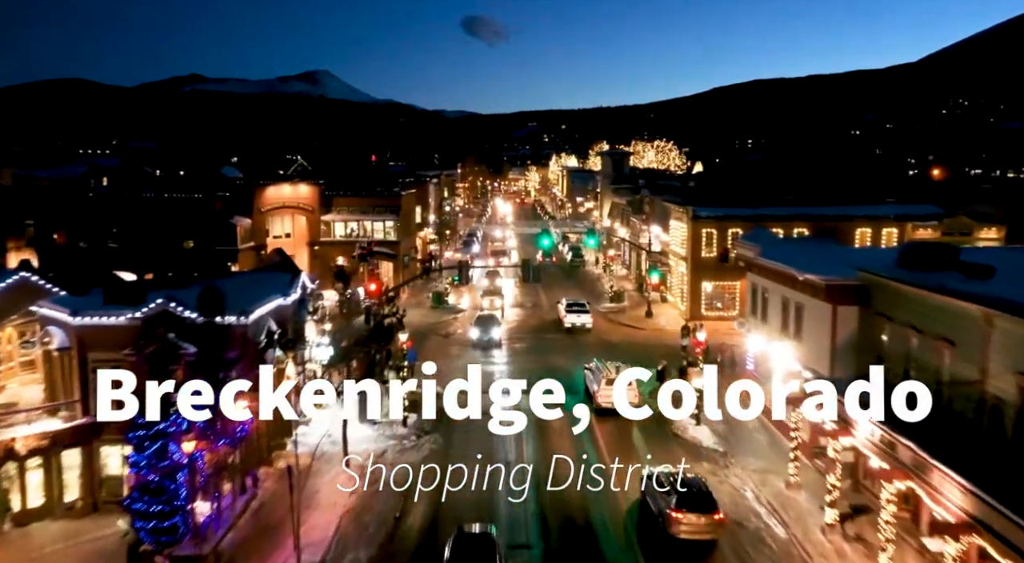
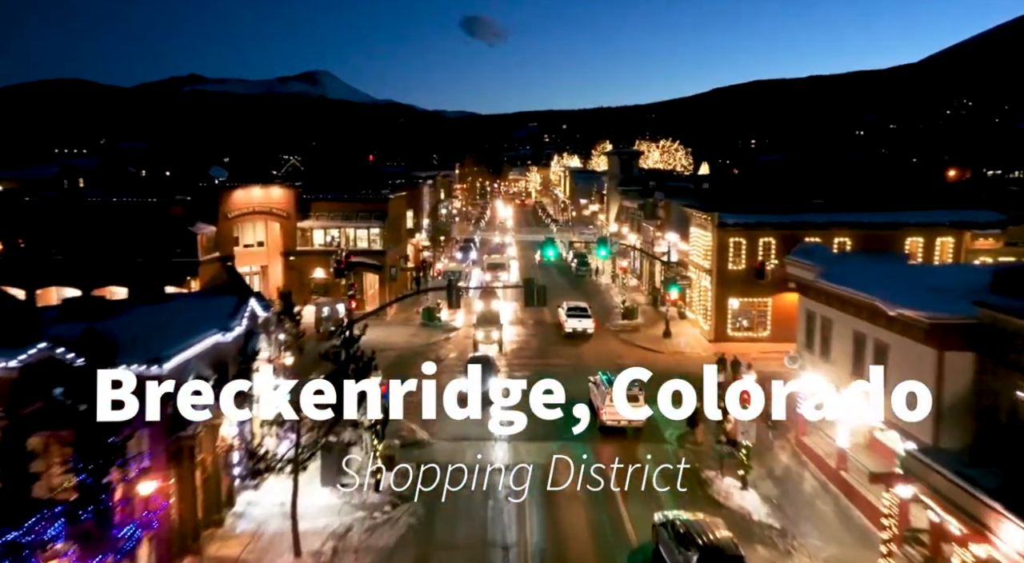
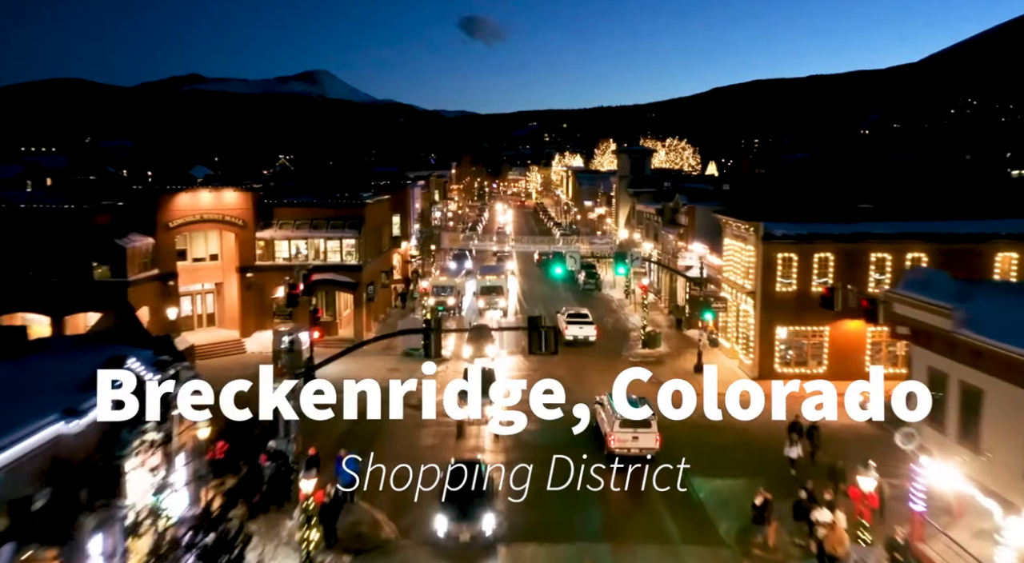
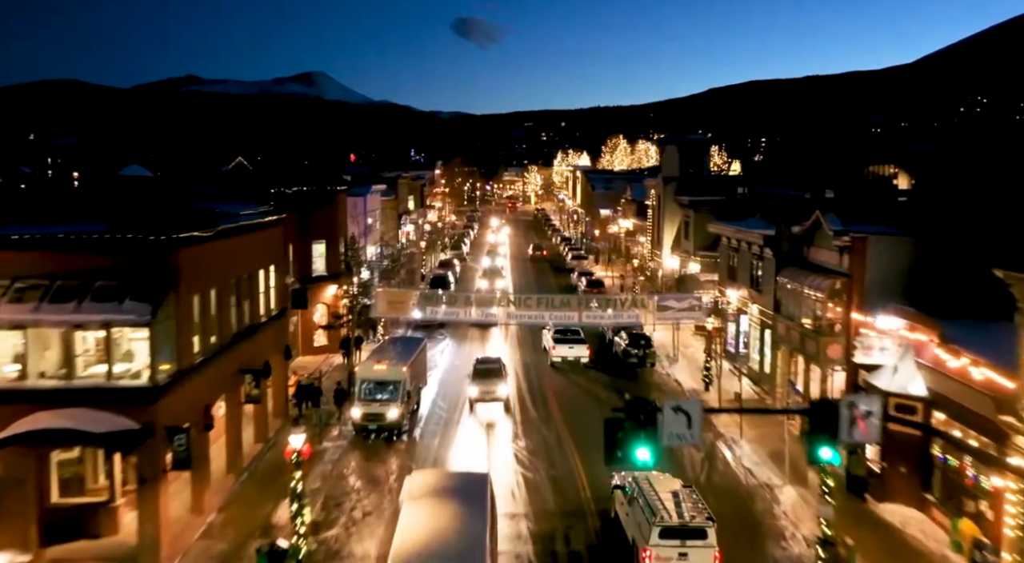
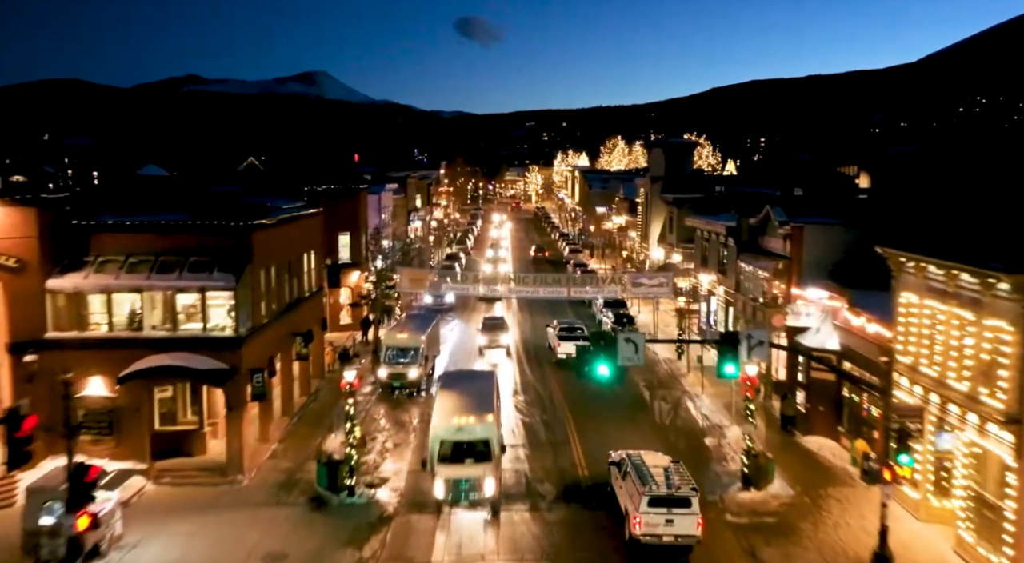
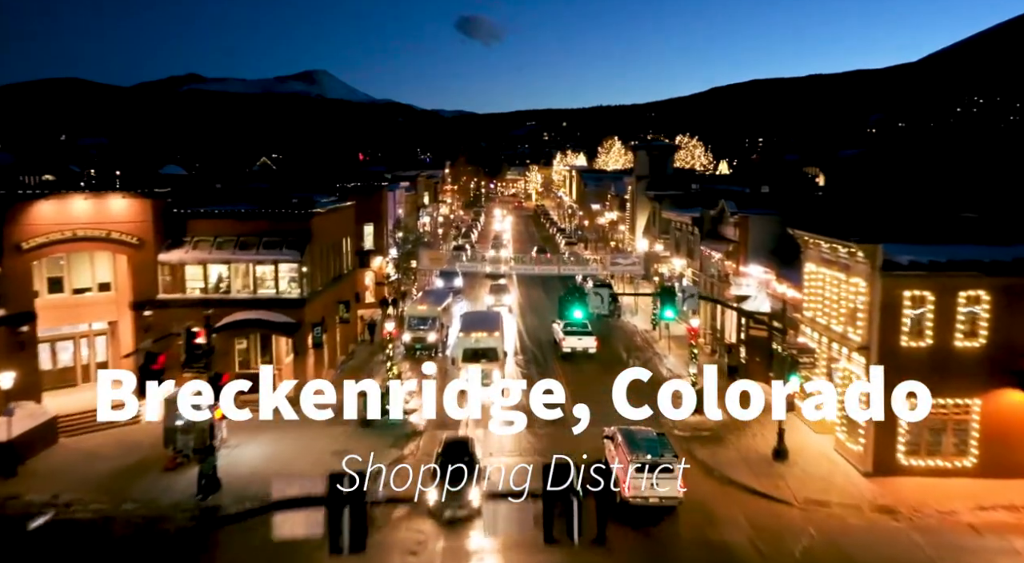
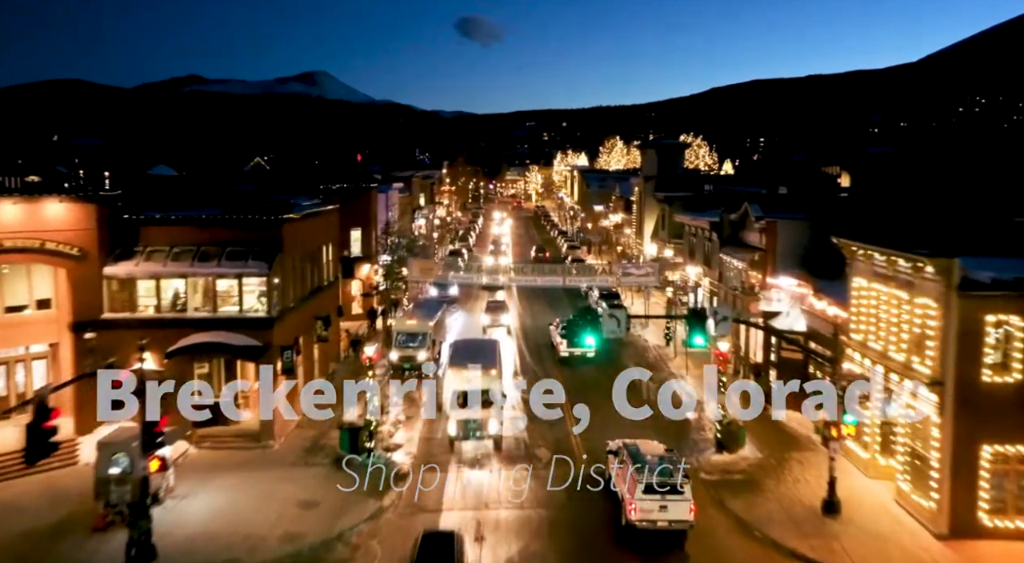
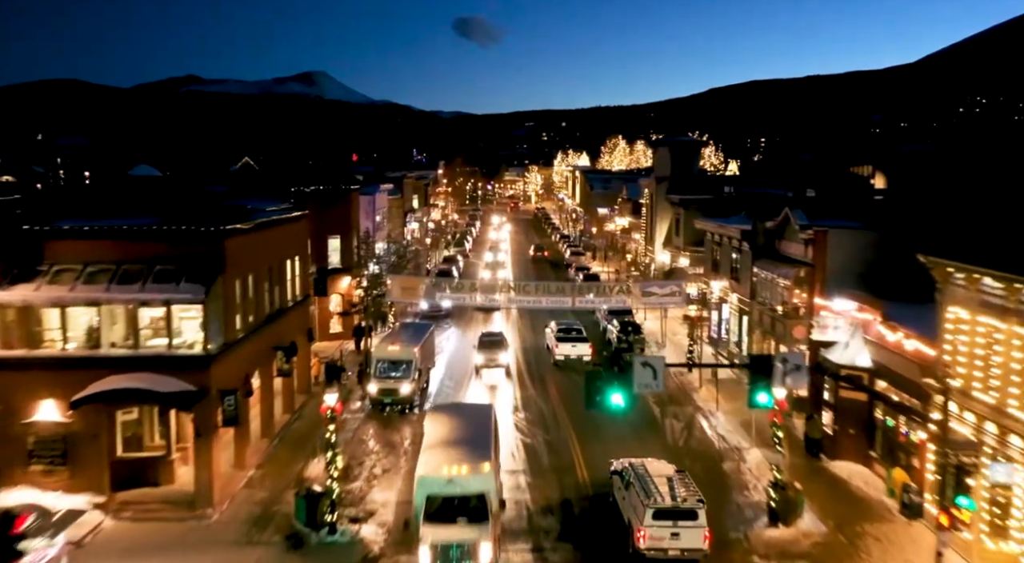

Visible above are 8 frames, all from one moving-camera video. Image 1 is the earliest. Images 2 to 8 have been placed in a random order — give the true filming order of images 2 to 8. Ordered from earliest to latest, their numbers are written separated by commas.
2, 3, 6, 7, 5, 8, 4
